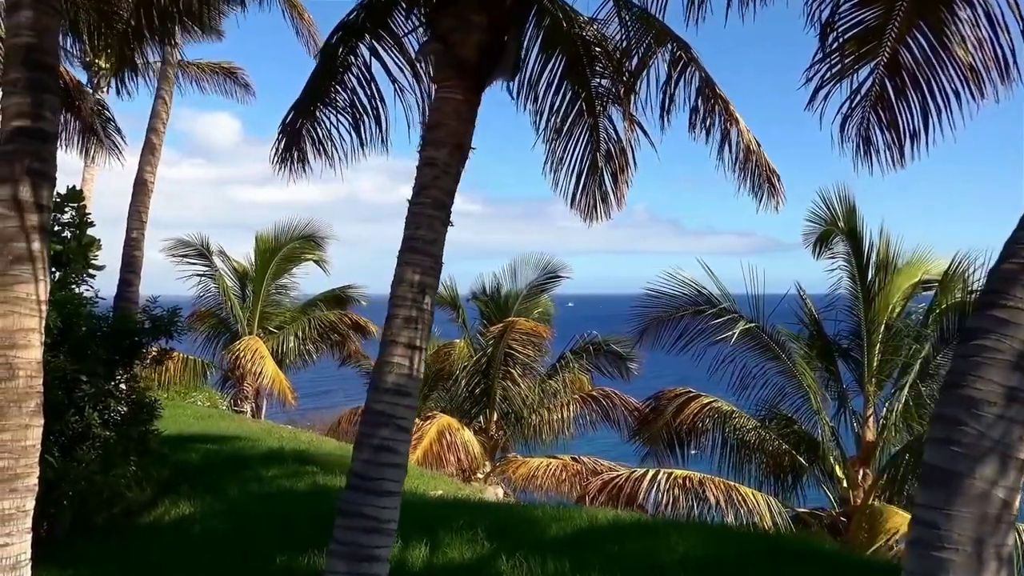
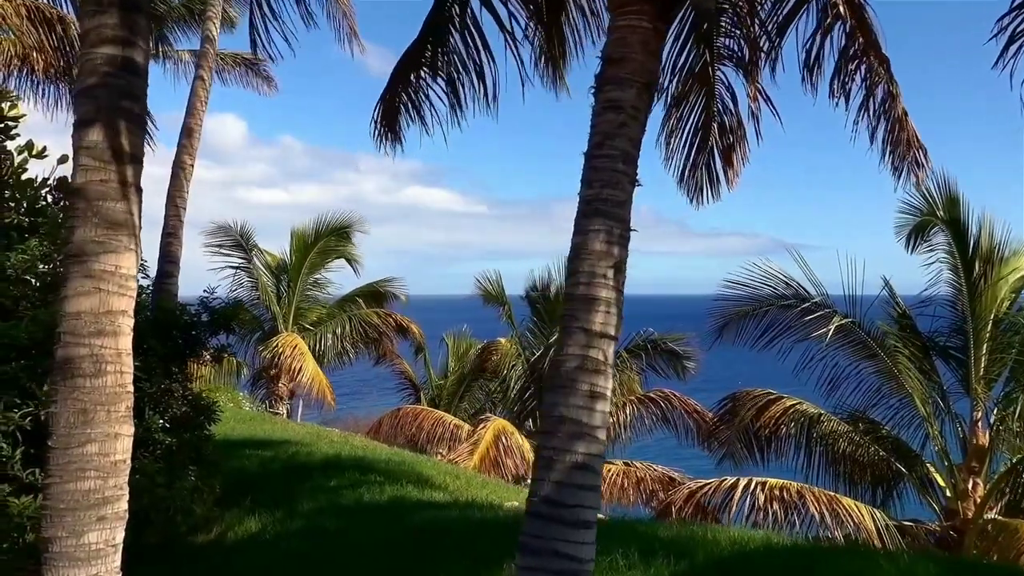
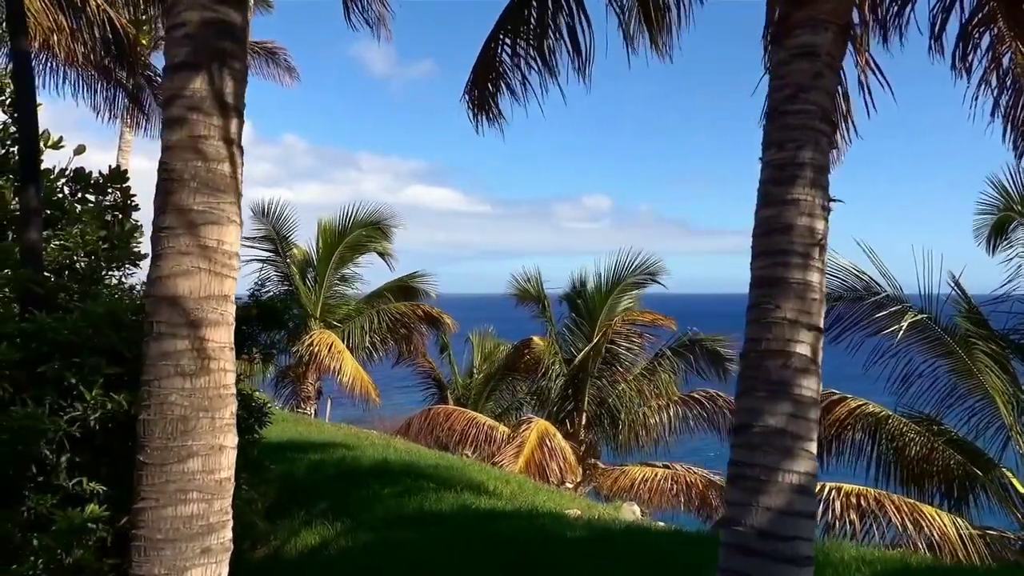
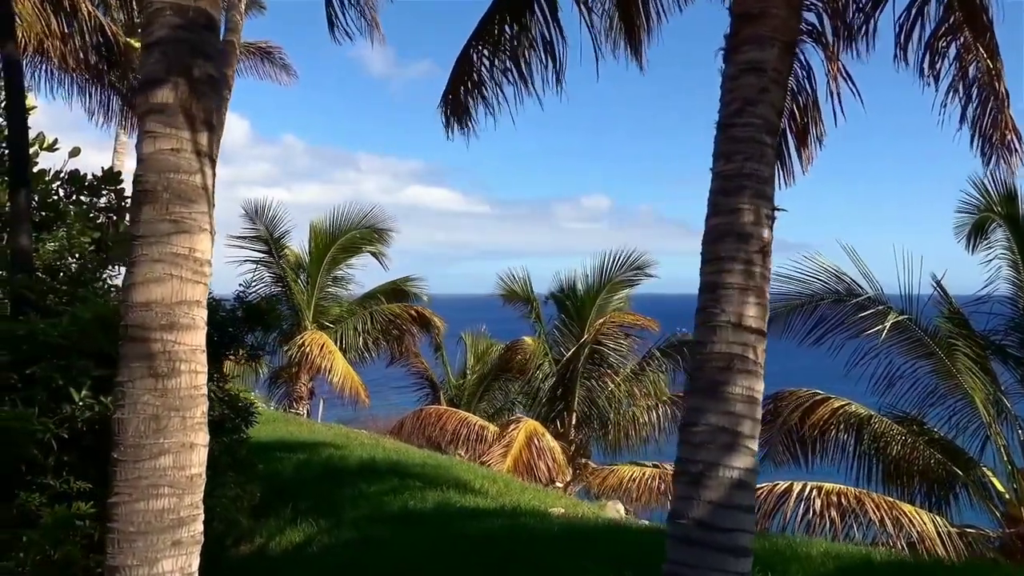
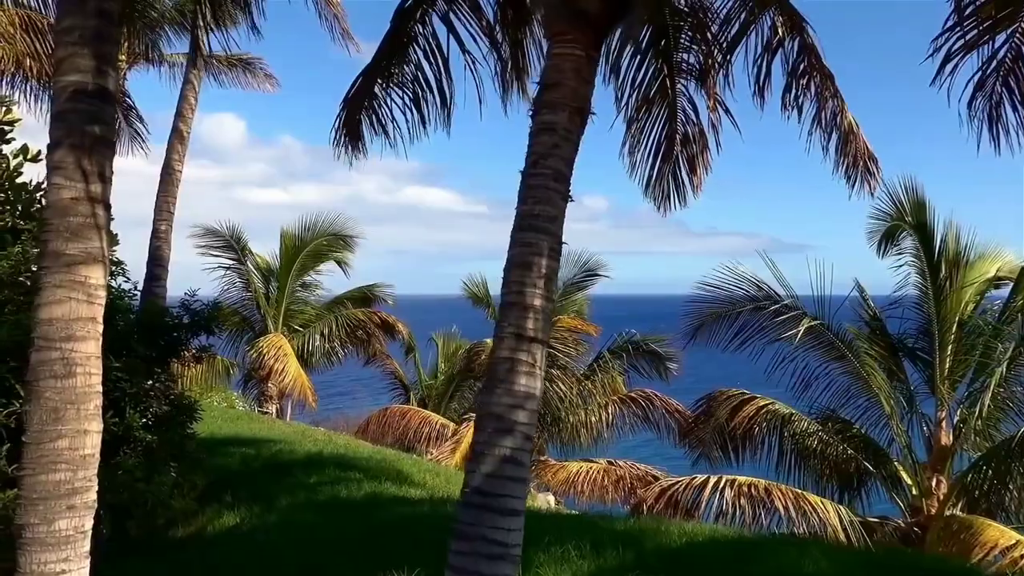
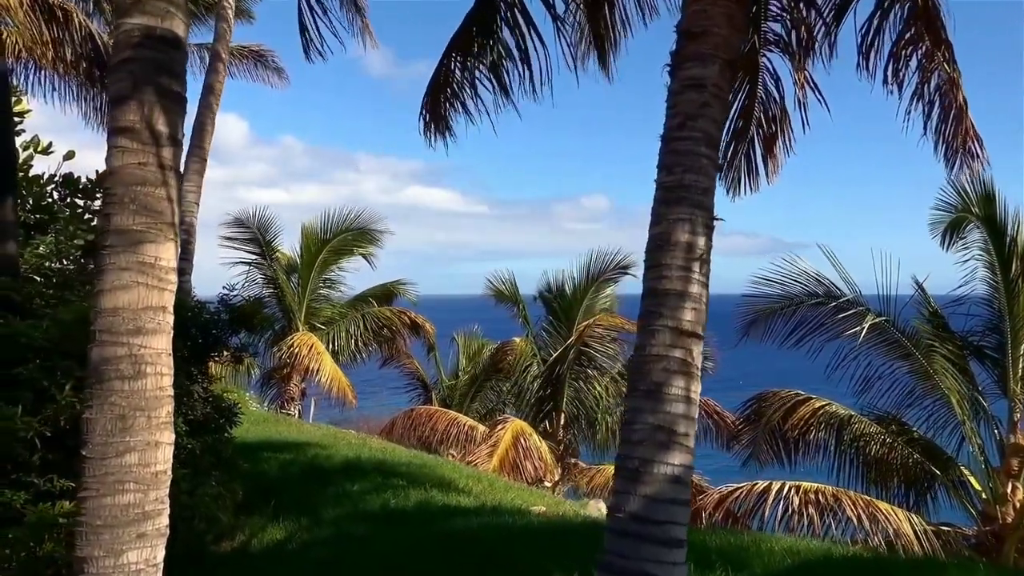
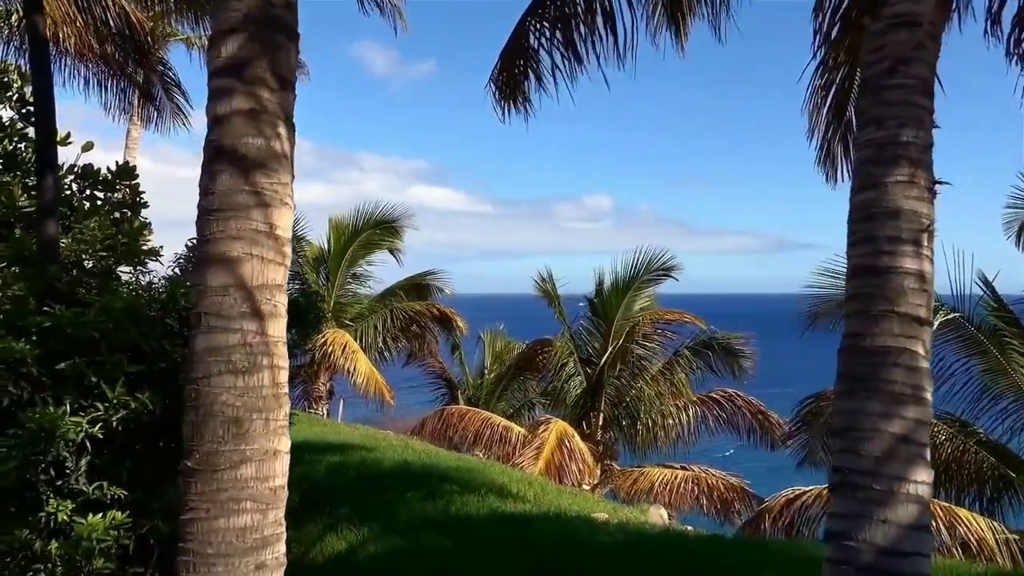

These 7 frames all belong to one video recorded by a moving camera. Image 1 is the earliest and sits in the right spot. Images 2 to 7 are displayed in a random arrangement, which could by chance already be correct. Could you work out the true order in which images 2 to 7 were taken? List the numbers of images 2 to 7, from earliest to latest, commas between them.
5, 2, 6, 4, 3, 7
